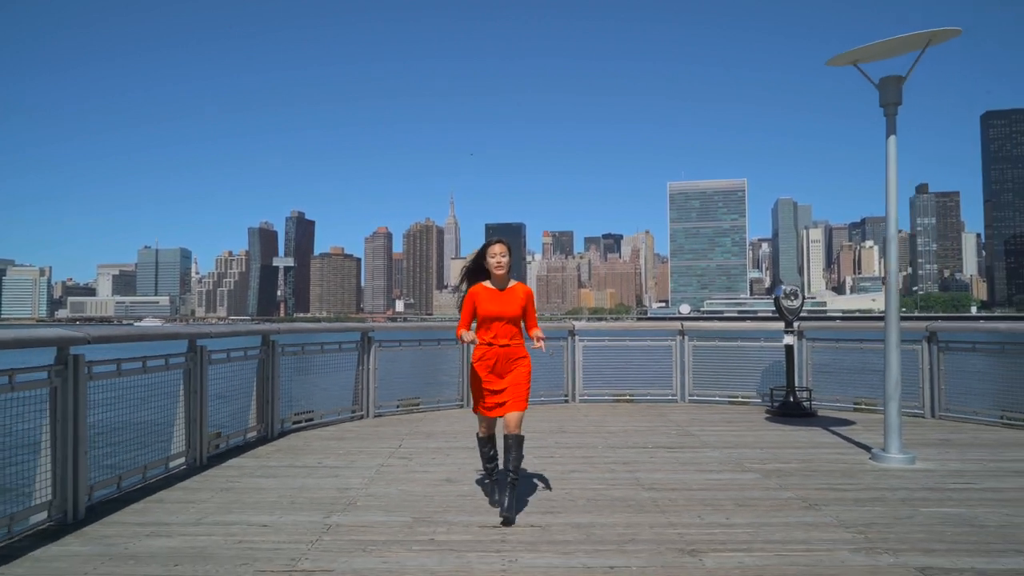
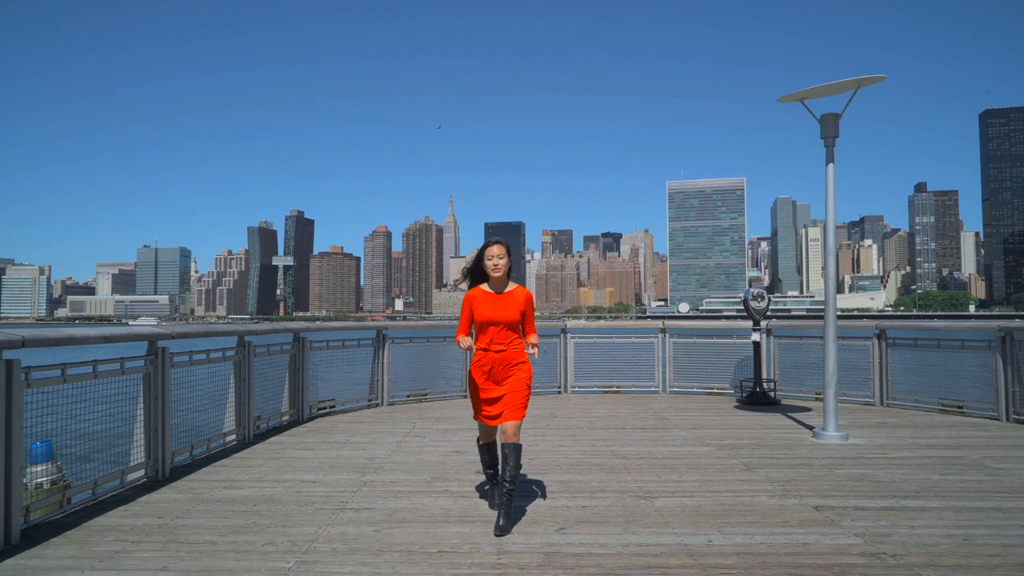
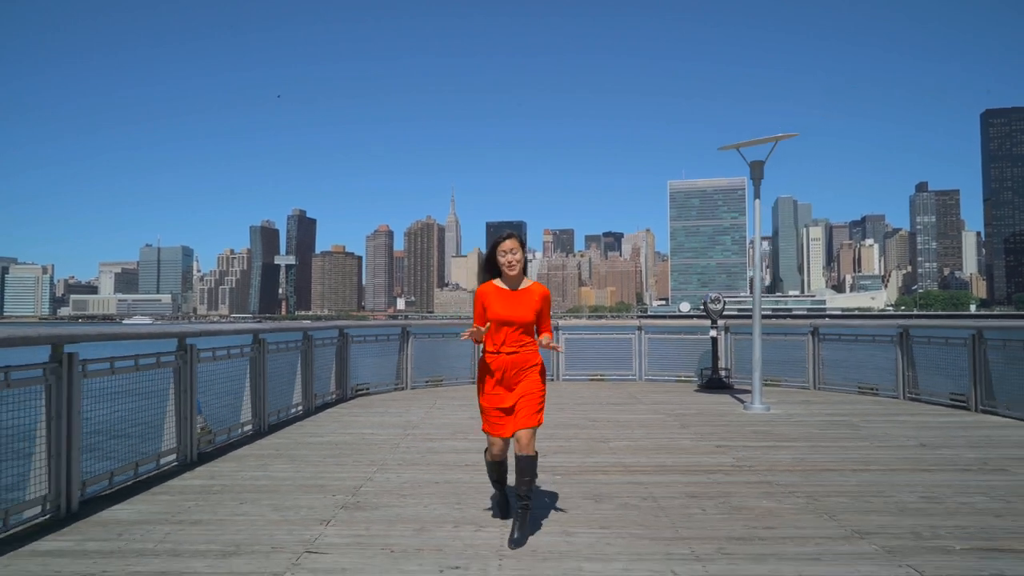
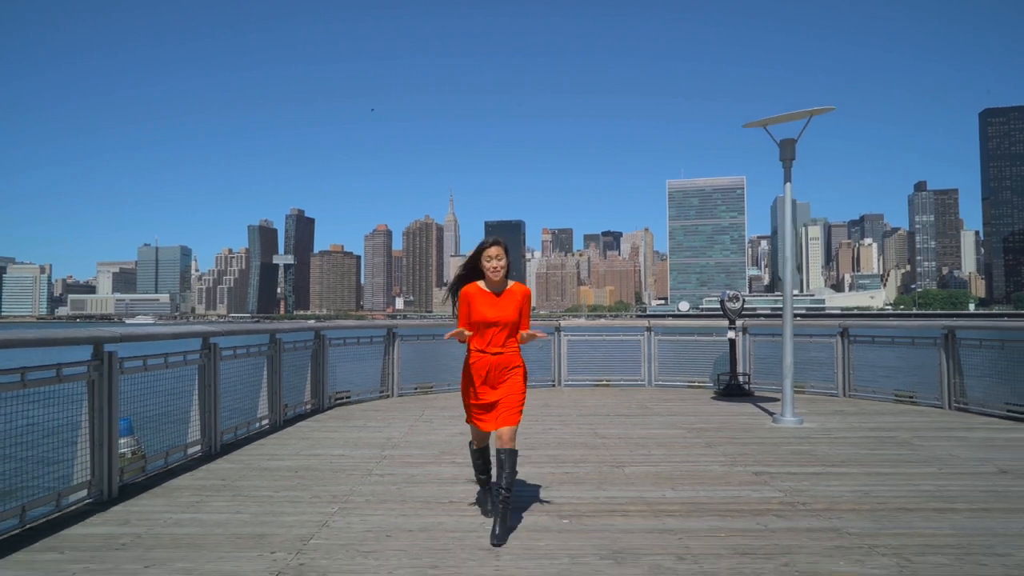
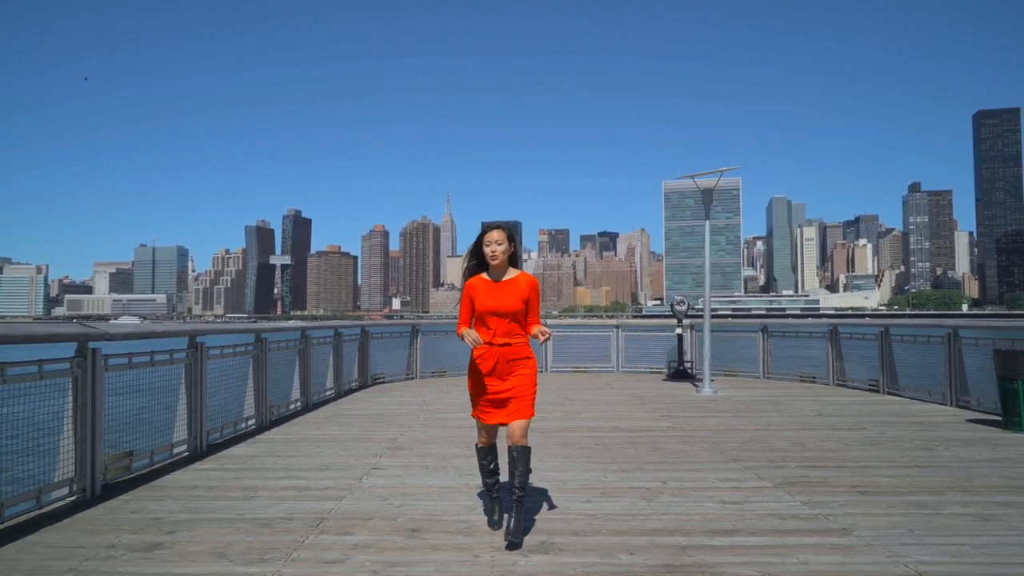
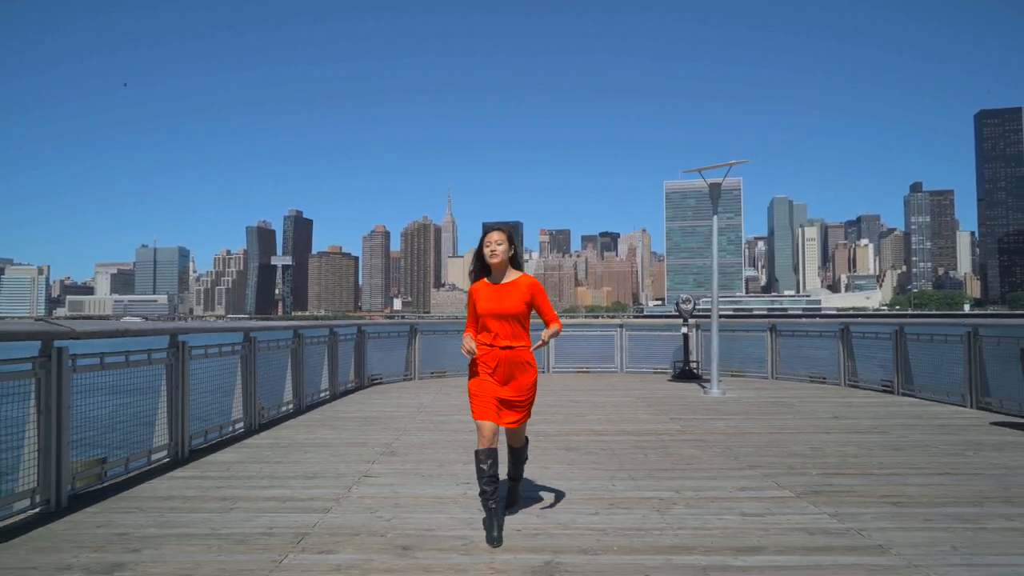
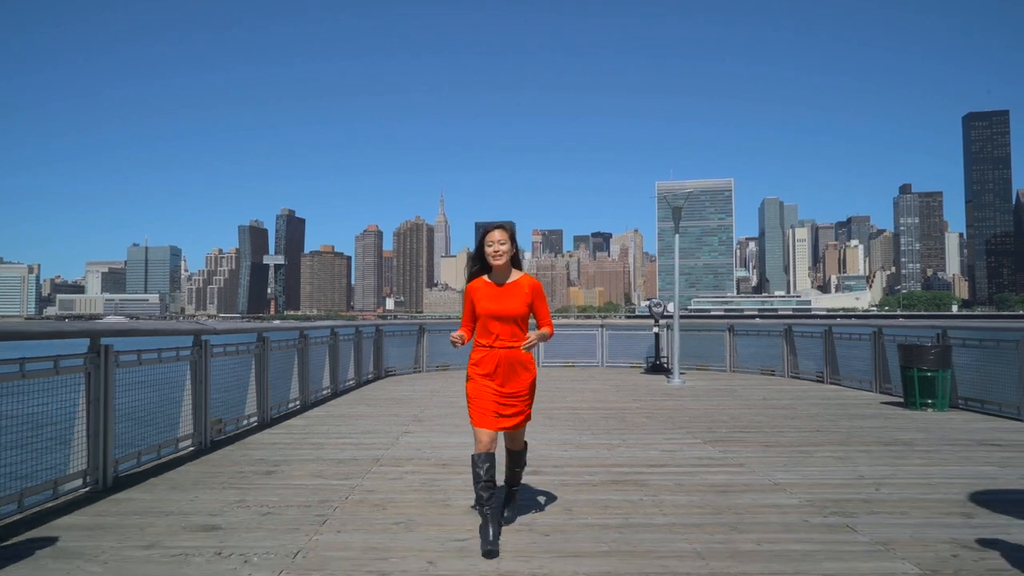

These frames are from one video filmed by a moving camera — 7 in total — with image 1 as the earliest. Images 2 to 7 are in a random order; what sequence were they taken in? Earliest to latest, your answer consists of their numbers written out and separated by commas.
2, 4, 3, 6, 5, 7
